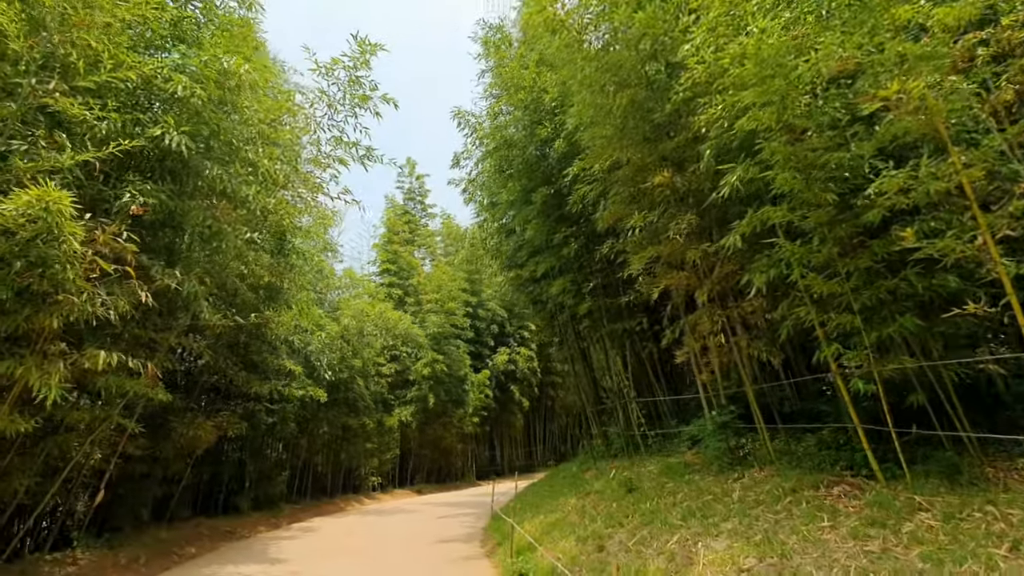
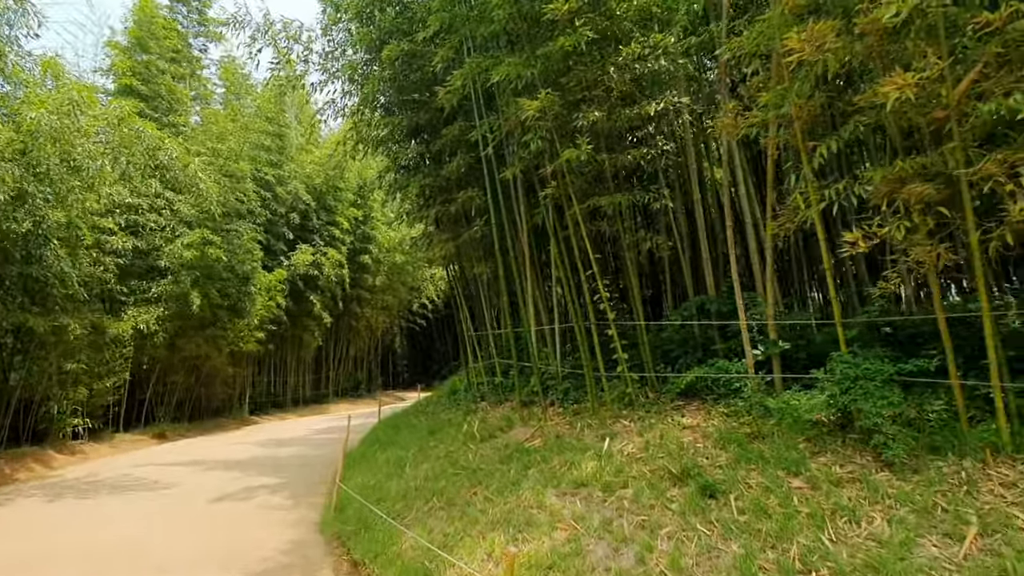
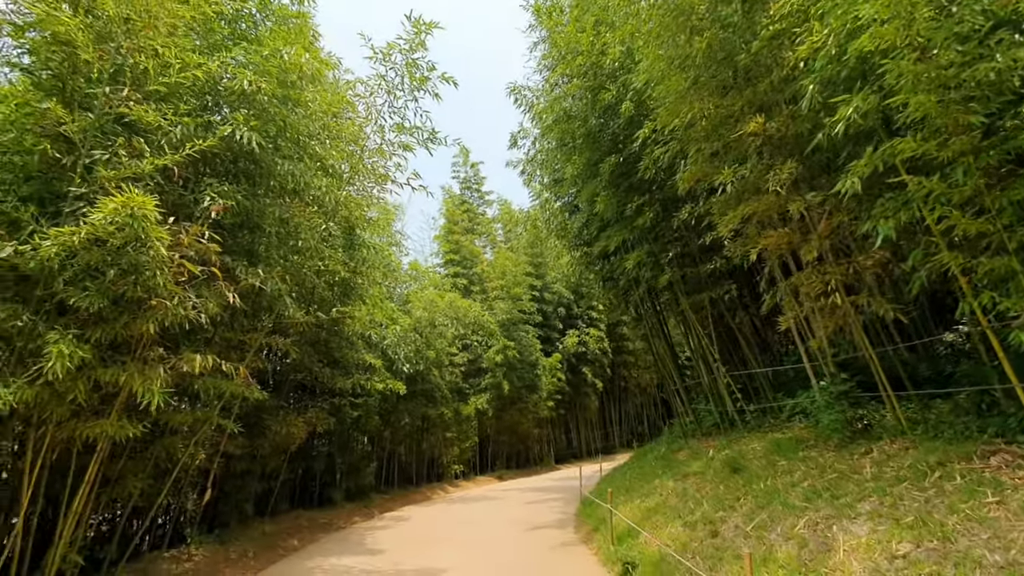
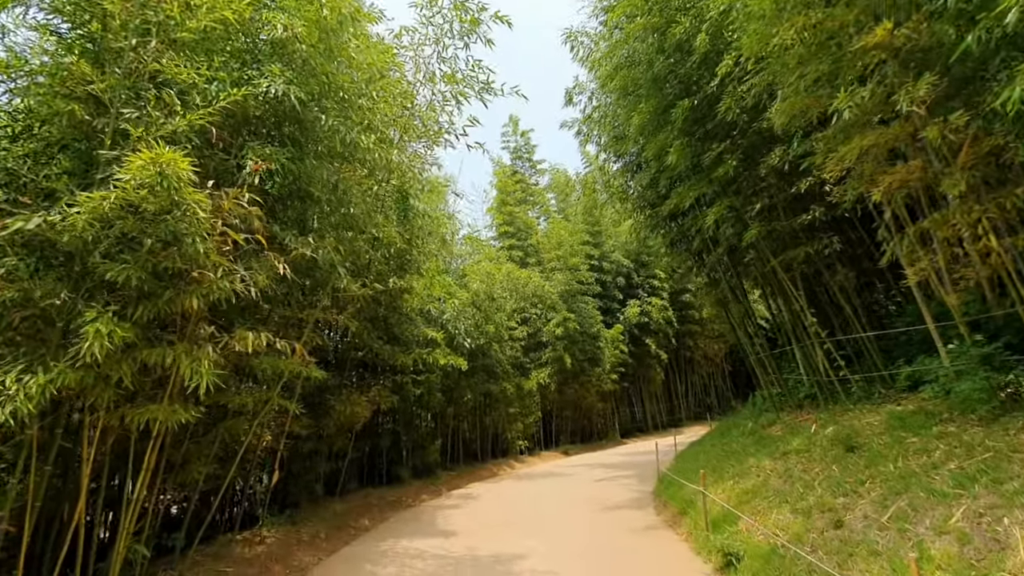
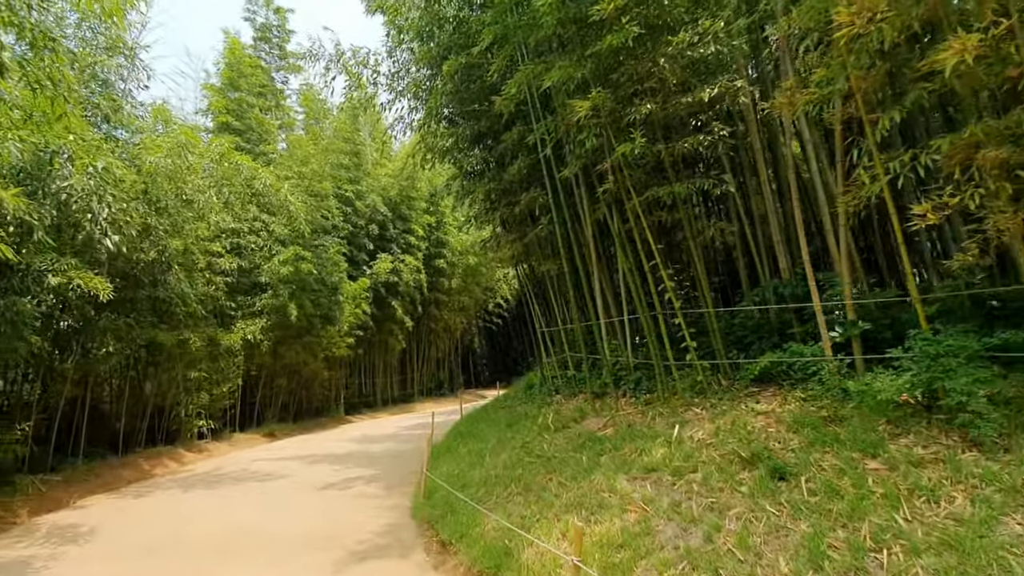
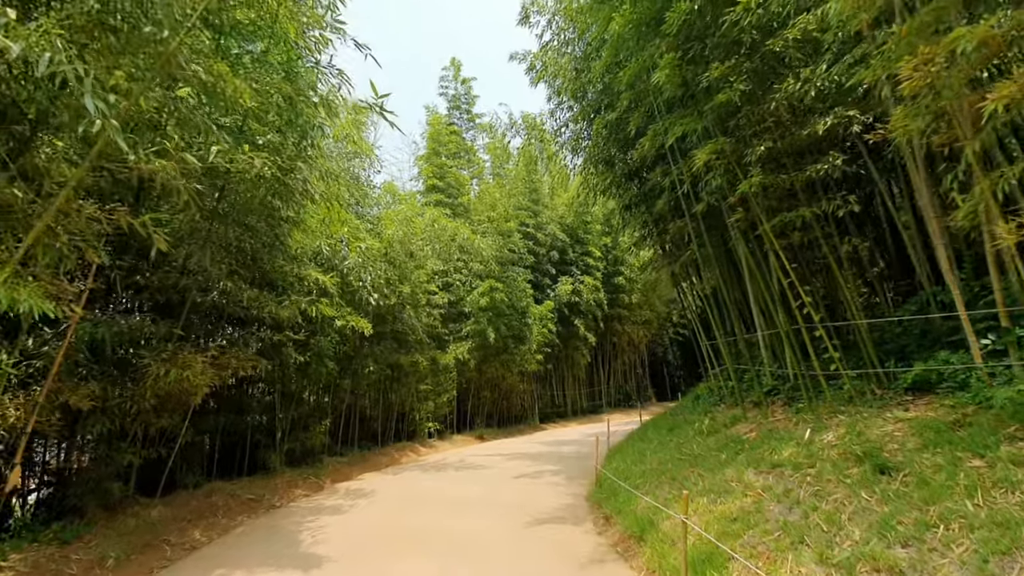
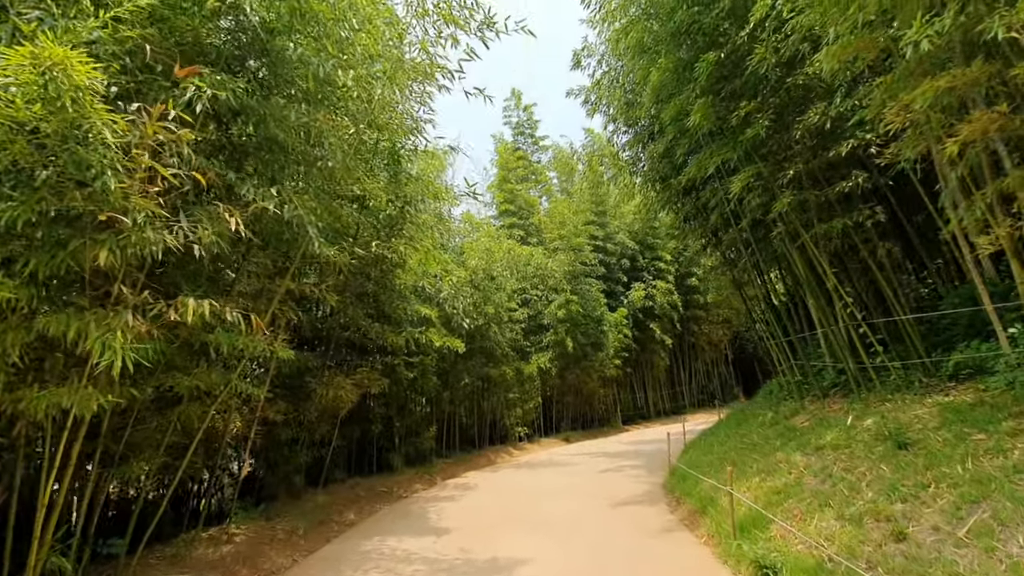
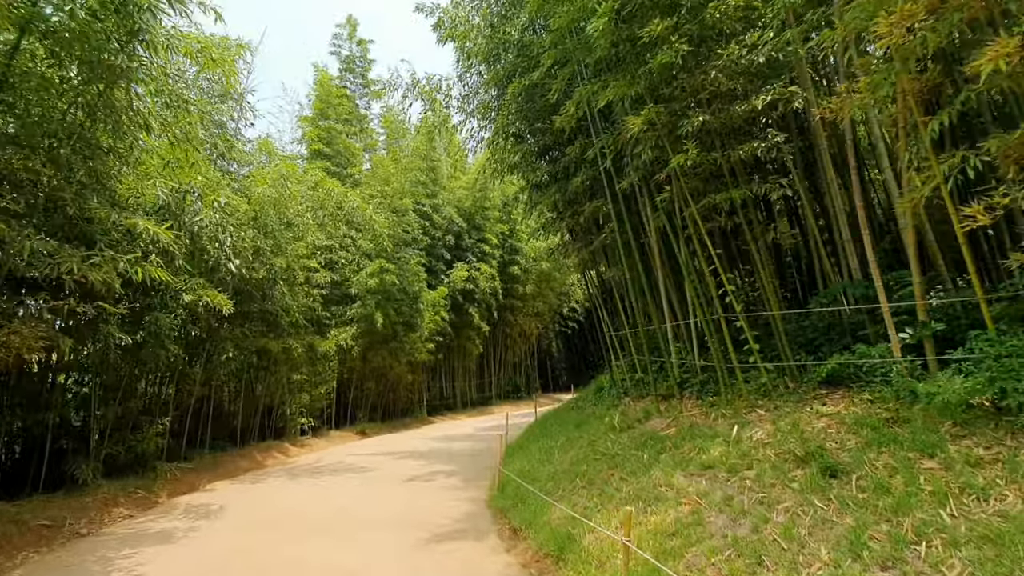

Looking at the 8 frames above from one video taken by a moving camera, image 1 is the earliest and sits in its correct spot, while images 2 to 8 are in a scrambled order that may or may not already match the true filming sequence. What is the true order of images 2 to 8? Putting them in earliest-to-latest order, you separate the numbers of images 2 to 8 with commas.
3, 4, 7, 6, 8, 5, 2
